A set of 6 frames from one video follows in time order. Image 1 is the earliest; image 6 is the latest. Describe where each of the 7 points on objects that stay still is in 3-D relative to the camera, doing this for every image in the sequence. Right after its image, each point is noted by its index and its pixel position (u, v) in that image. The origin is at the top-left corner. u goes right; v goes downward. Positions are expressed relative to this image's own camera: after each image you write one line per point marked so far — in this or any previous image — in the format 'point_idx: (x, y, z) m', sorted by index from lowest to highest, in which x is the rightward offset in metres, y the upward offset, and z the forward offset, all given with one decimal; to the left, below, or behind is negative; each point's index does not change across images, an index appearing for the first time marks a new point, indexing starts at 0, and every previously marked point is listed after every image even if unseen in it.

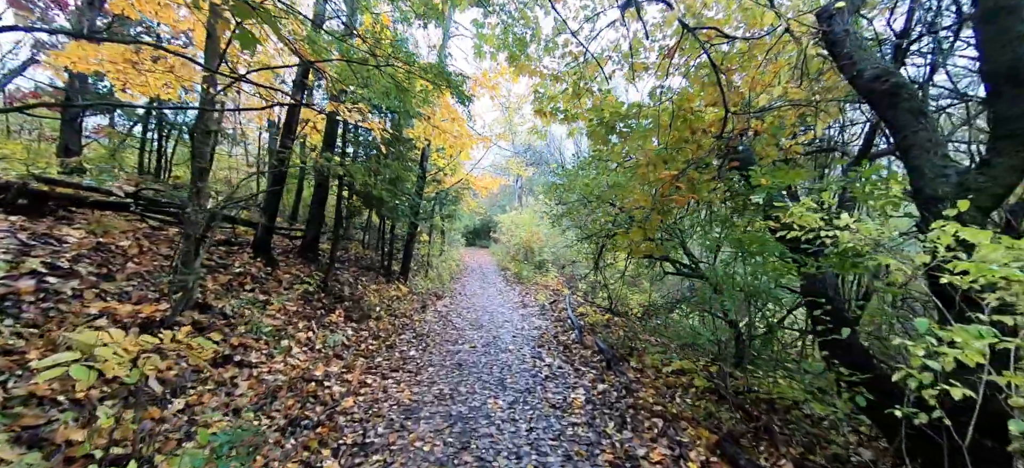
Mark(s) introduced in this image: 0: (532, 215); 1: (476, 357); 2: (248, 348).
0: (+1.0, +0.9, +19.8) m
1: (-0.6, -2.0, +6.5) m
2: (-3.2, -1.4, +4.8) m
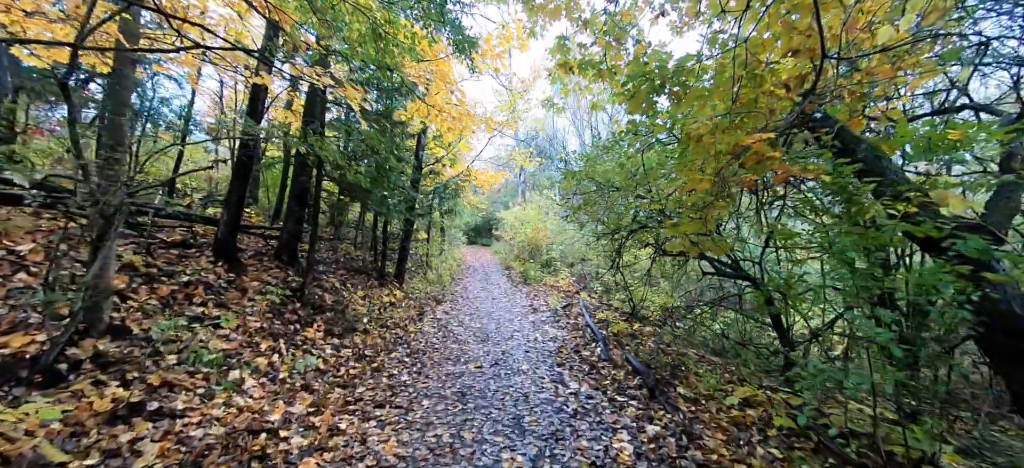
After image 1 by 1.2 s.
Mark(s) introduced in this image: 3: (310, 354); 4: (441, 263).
0: (+1.2, +1.1, +18.5) m
1: (-0.4, -1.9, +5.2) m
2: (-3.0, -1.4, +3.6) m
3: (-2.7, -1.6, +5.4) m
4: (-2.8, -1.1, +16.0) m
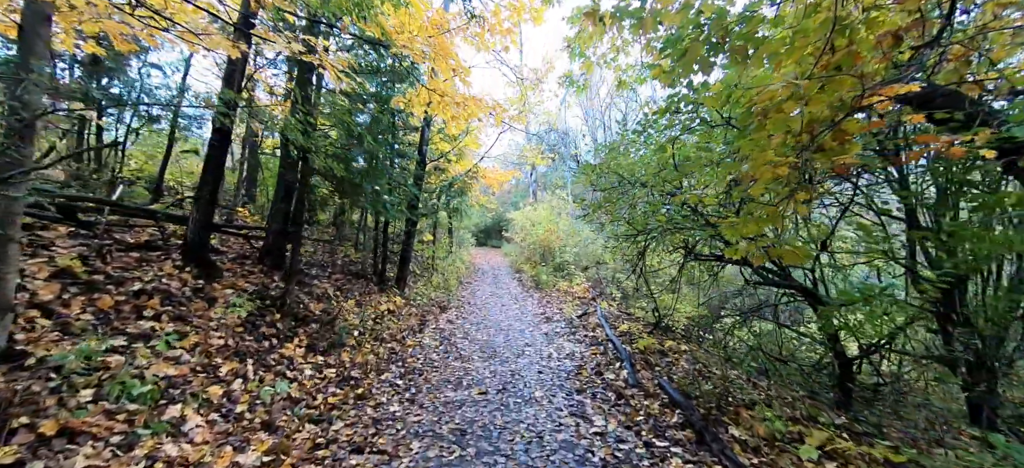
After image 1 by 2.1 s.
0: (+1.6, +1.0, +17.6) m
1: (-0.3, -2.0, +4.3) m
2: (-2.9, -1.4, +2.7) m
3: (-2.6, -1.6, +4.5) m
4: (-2.4, -1.2, +15.2) m
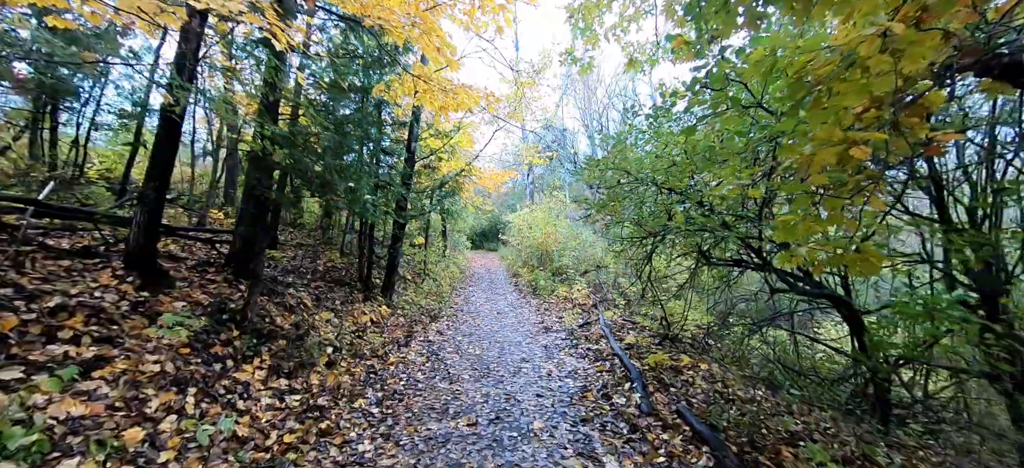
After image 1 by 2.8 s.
0: (+1.5, +0.9, +16.9) m
1: (-0.3, -2.0, +3.6) m
2: (-3.0, -1.4, +2.0) m
3: (-2.7, -1.7, +3.8) m
4: (-2.6, -1.3, +14.4) m
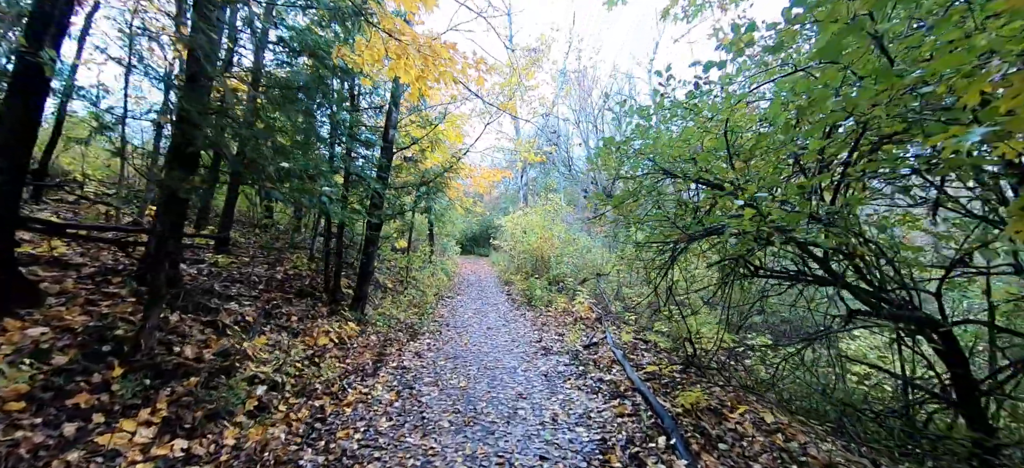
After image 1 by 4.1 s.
0: (+1.2, +0.7, +15.6) m
1: (-0.3, -2.0, +2.2) m
2: (-3.0, -1.4, +0.6) m
3: (-2.7, -1.7, +2.4) m
4: (-2.8, -1.4, +13.0) m
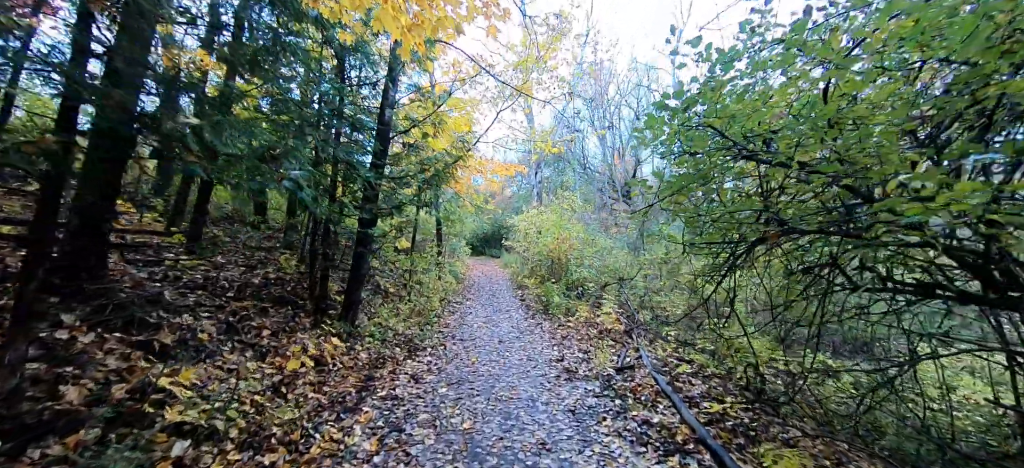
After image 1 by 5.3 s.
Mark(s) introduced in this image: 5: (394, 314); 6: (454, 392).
0: (+1.7, +0.7, +14.3) m
1: (-0.2, -1.9, +1.0) m
2: (-2.9, -1.3, -0.6) m
3: (-2.6, -1.6, +1.2) m
4: (-2.4, -1.4, +11.9) m
5: (-2.5, -1.6, +8.3) m
6: (-0.7, -2.0, +5.2) m
